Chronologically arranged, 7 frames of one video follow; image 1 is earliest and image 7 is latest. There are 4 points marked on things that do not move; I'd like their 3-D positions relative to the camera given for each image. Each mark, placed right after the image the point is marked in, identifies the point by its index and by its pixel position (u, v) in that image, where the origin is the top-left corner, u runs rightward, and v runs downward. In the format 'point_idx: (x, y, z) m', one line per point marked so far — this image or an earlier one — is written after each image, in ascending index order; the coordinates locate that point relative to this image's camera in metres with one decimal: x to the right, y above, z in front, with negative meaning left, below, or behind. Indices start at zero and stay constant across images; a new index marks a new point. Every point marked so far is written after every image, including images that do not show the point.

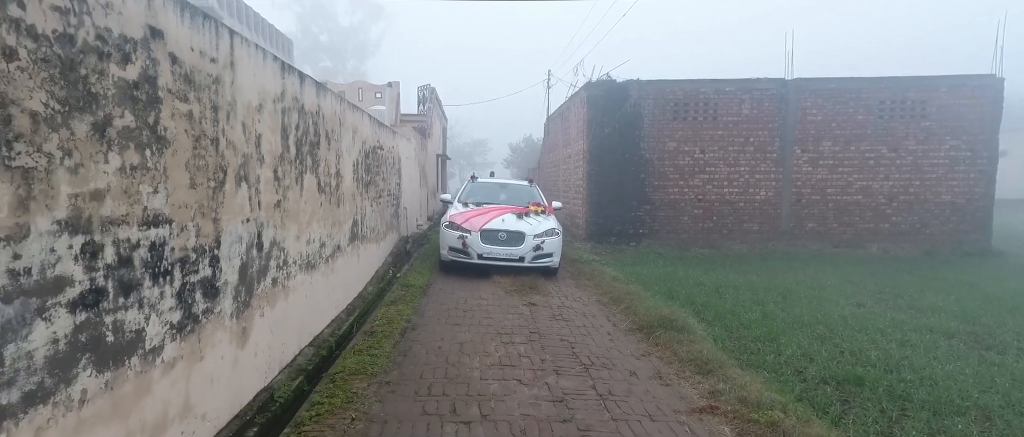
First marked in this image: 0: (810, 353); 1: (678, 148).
0: (+2.9, -1.3, +5.0) m
1: (+3.8, +1.6, +11.5) m
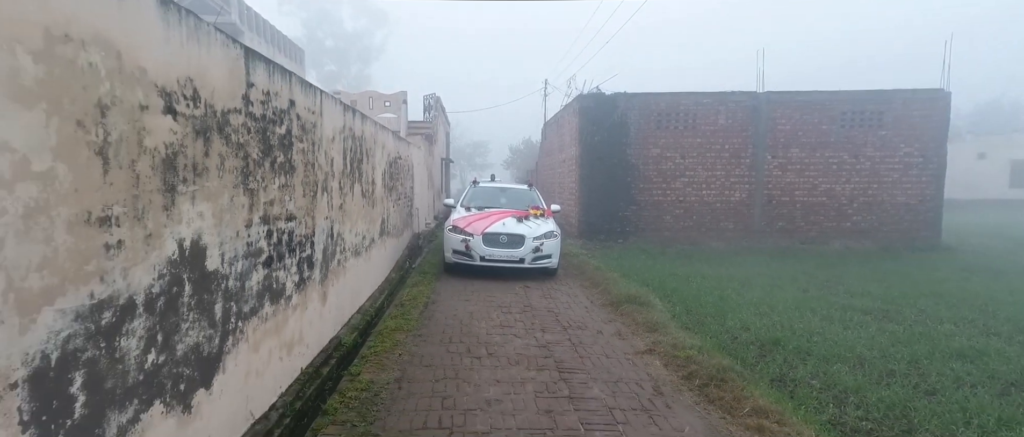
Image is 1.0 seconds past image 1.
0: (+2.9, -1.2, +6.3) m
1: (+3.8, +1.6, +12.8) m
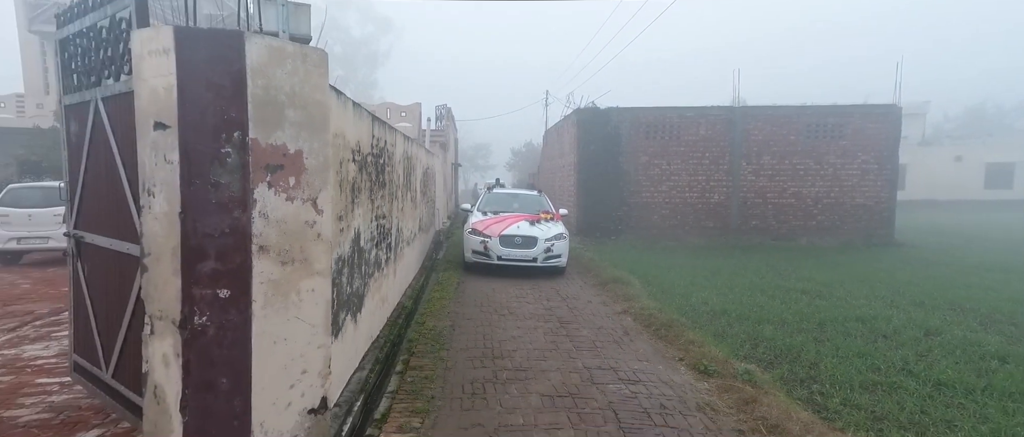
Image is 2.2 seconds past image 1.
0: (+3.0, -1.2, +8.1) m
1: (+4.0, +1.6, +14.6) m
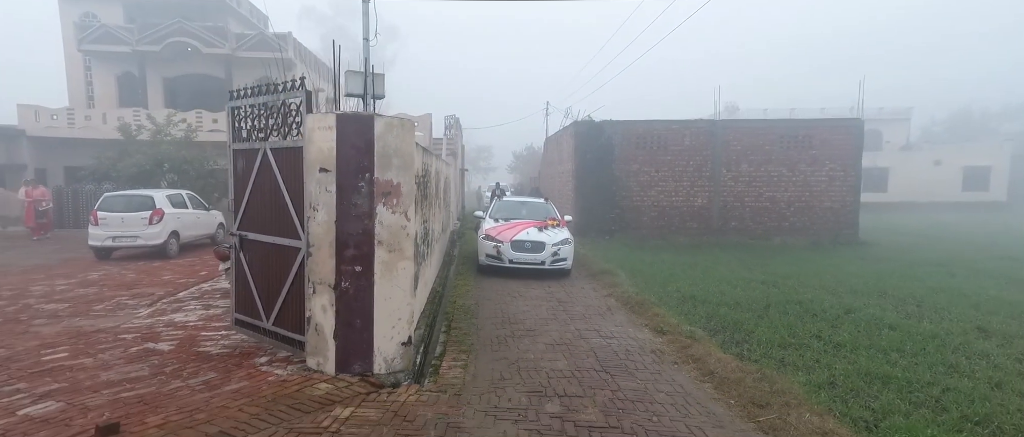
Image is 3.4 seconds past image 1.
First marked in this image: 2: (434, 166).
0: (+3.2, -1.3, +9.7) m
1: (+4.1, +1.6, +16.3) m
2: (-1.3, +0.9, +8.2) m
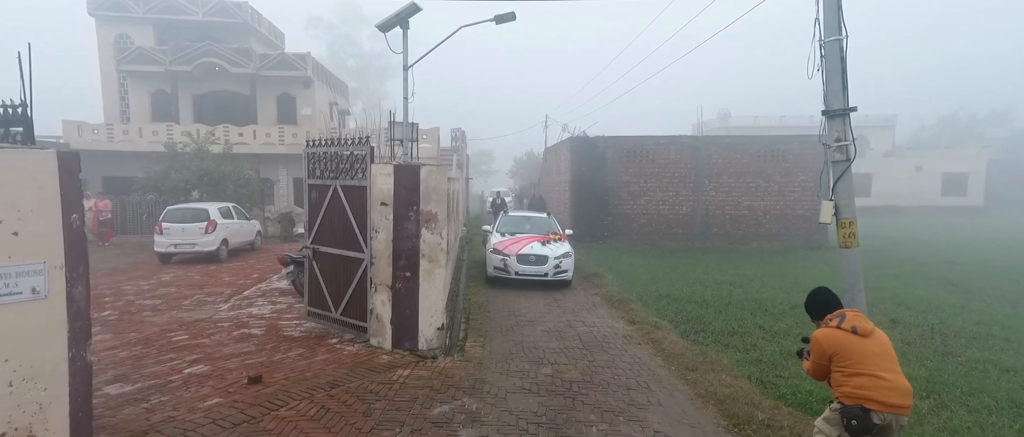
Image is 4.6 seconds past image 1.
0: (+3.2, -1.5, +11.4) m
1: (+4.2, +1.4, +17.9) m
2: (-1.2, +0.6, +9.8) m
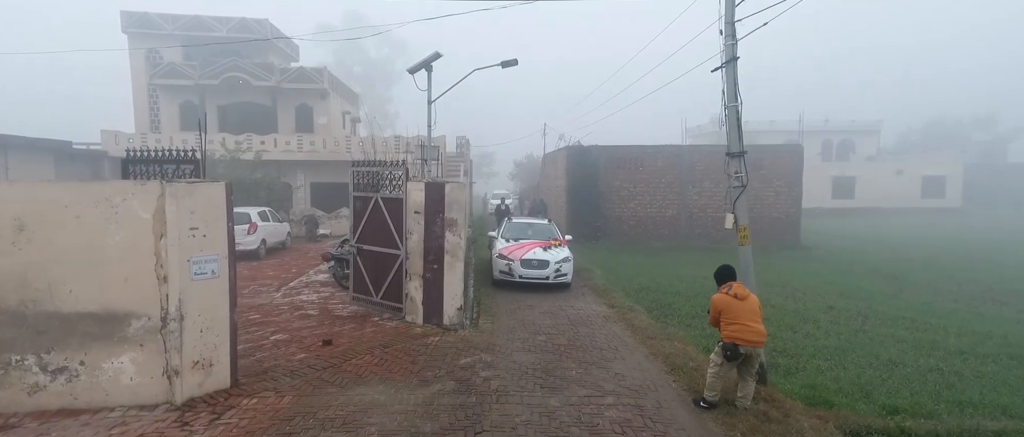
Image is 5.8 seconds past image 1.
0: (+3.3, -1.6, +13.1) m
1: (+4.2, +1.3, +19.6) m
2: (-1.1, +0.6, +11.5) m
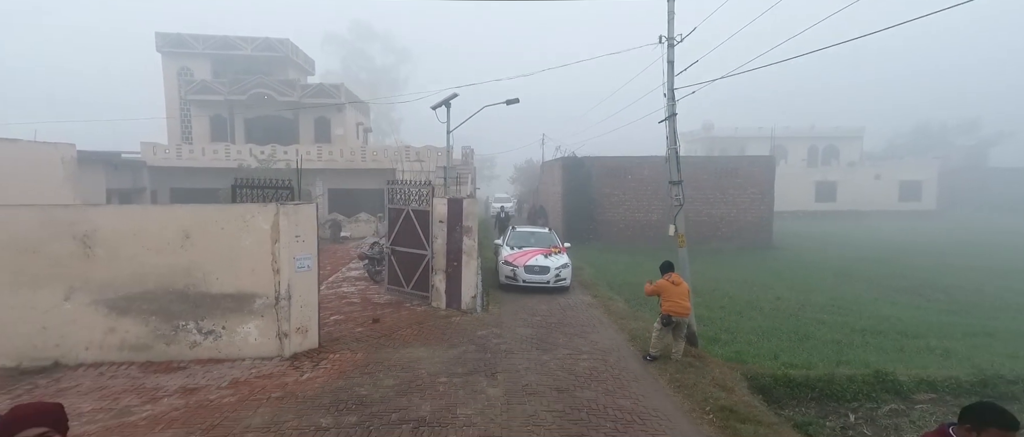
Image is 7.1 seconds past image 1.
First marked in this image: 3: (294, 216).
0: (+3.3, -1.7, +15.1) m
1: (+4.3, +1.1, +21.7) m
2: (-1.1, +0.4, +13.6) m
3: (-2.8, 0.0, +6.6) m
